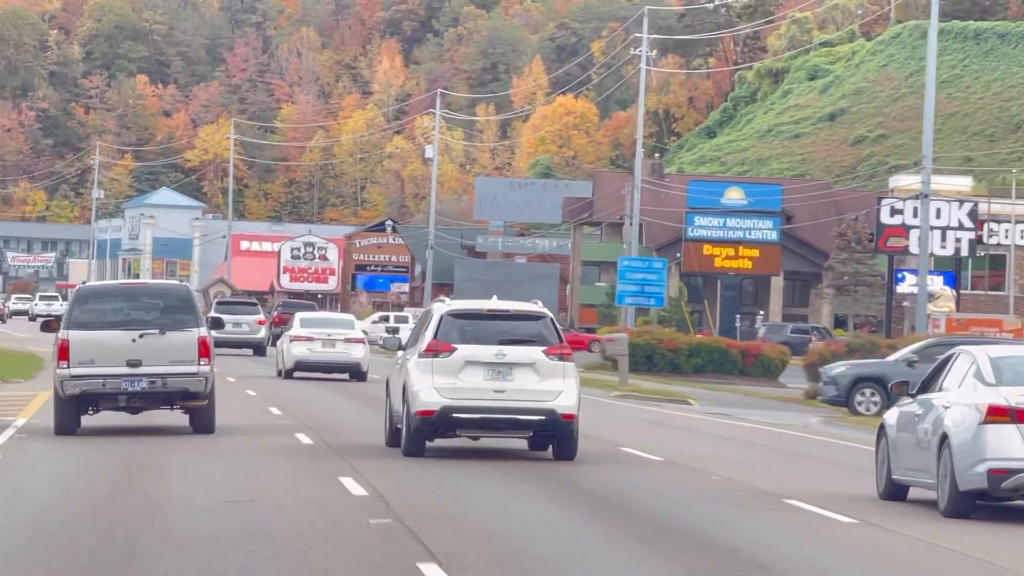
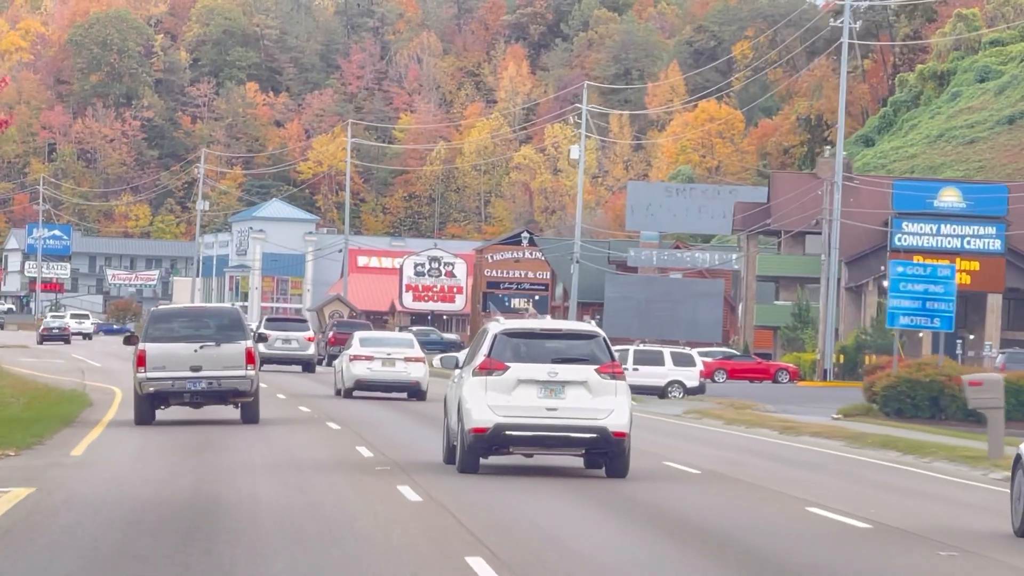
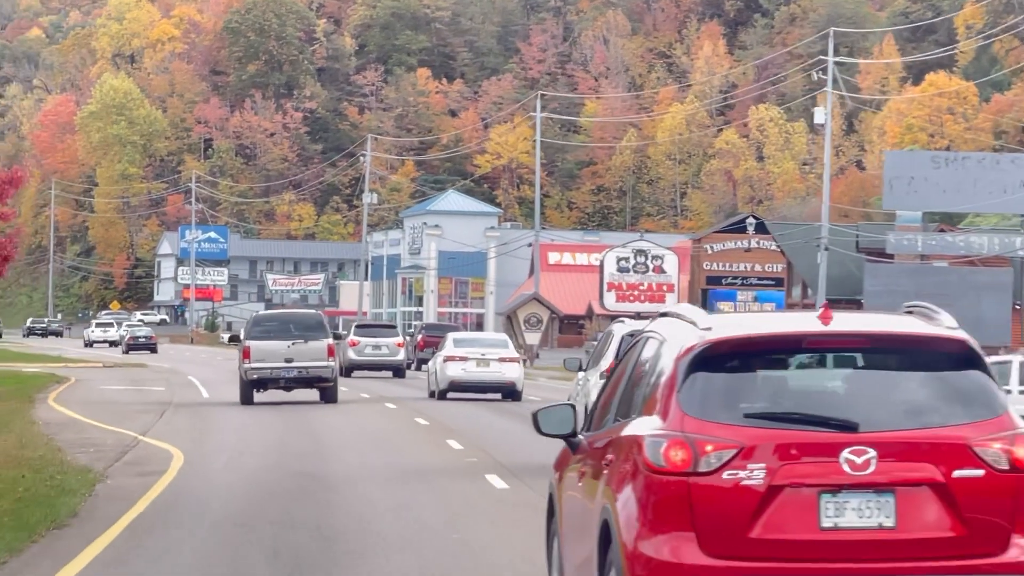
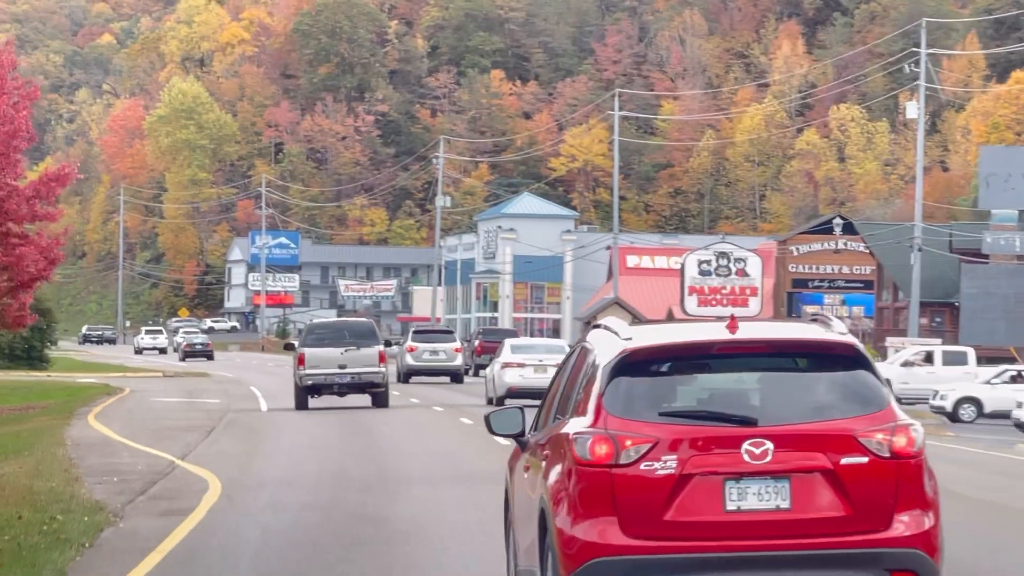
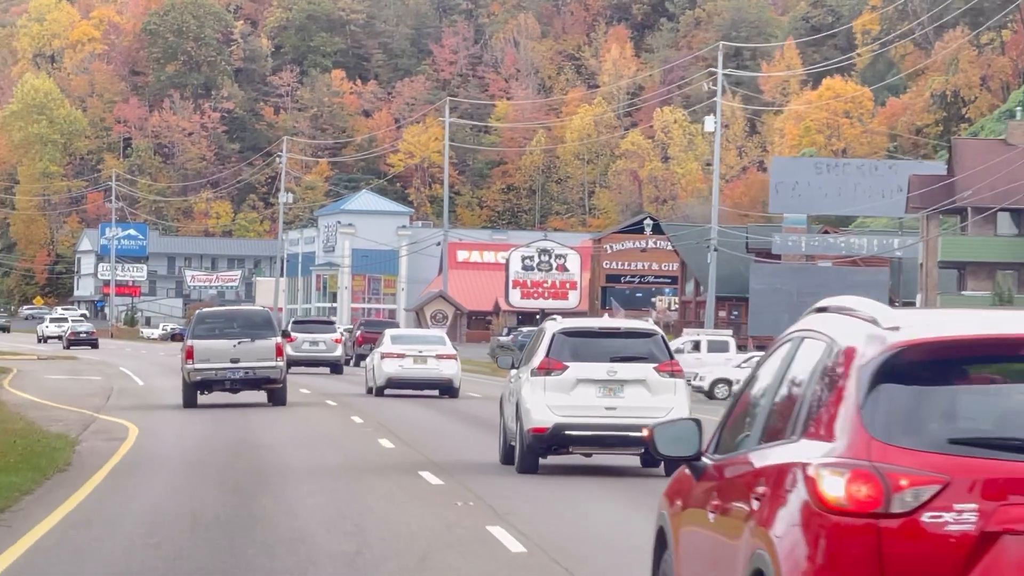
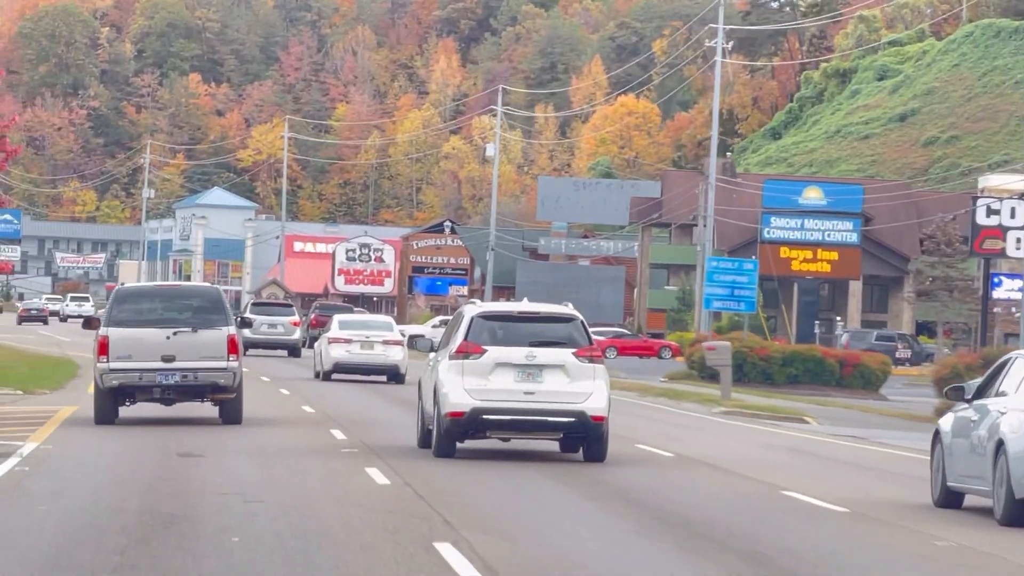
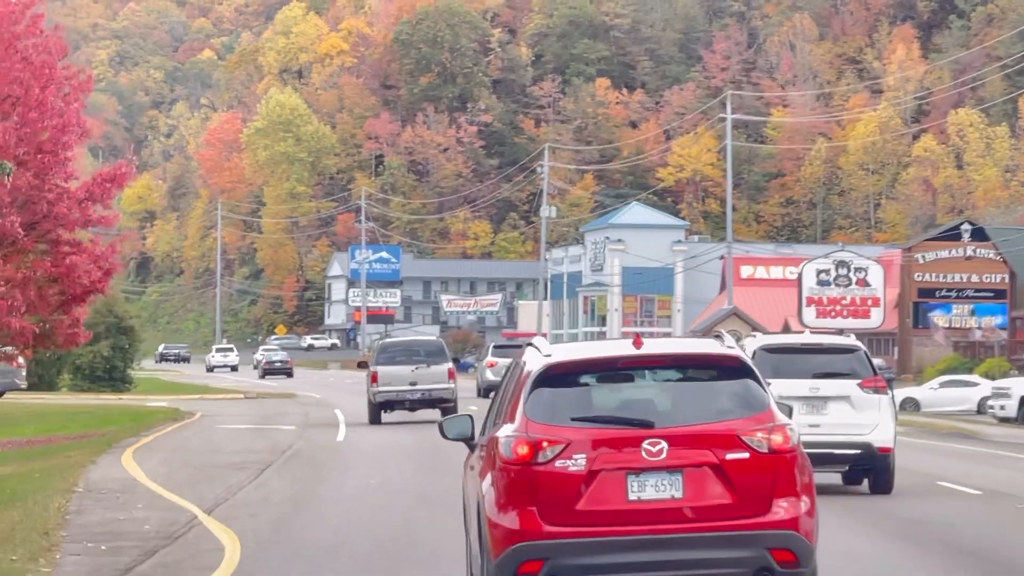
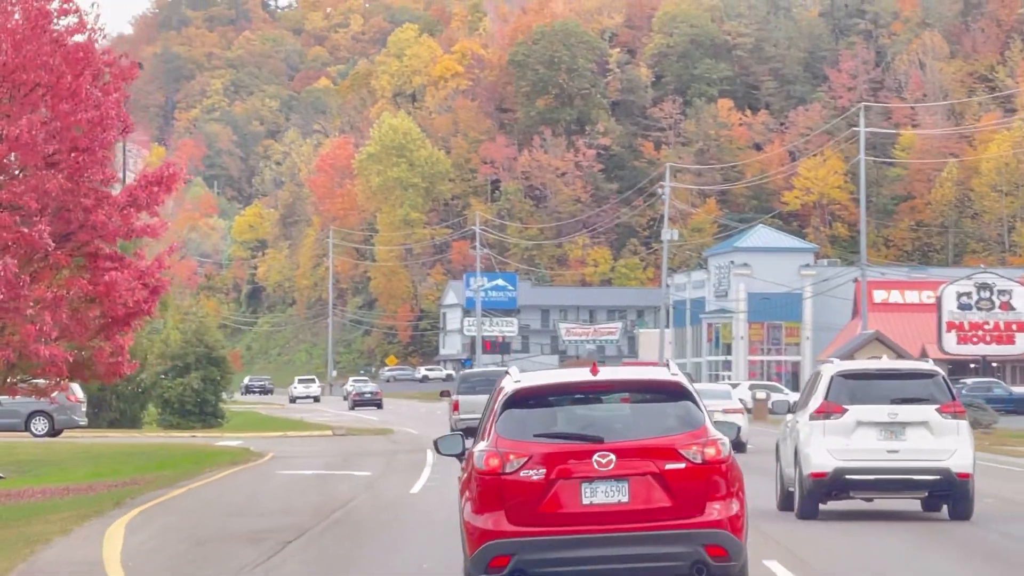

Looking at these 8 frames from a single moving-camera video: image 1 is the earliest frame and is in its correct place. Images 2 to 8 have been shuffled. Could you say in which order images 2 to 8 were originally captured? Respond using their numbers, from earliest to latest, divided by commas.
6, 2, 5, 3, 4, 7, 8
